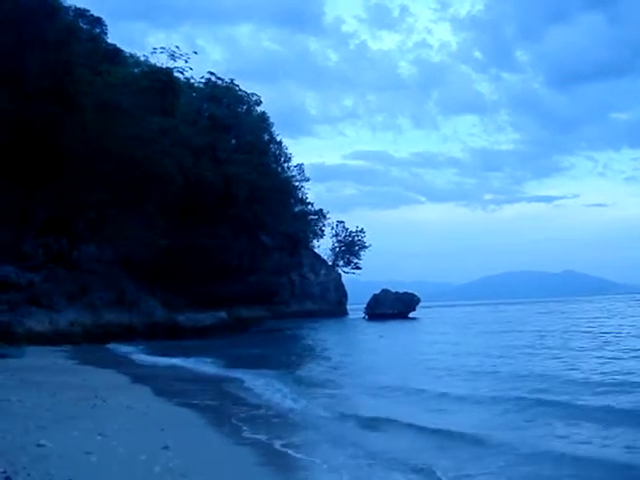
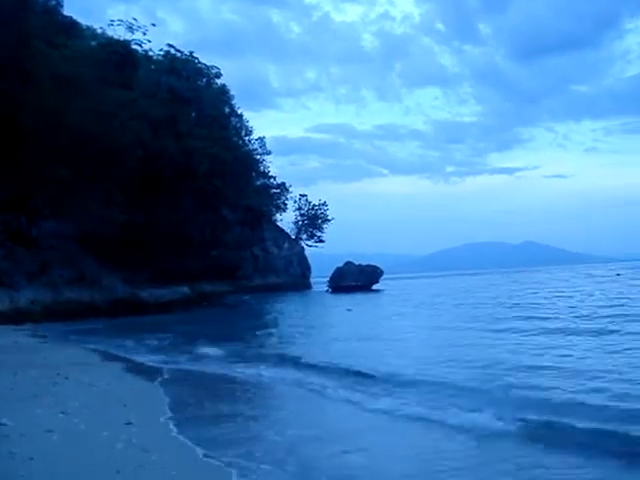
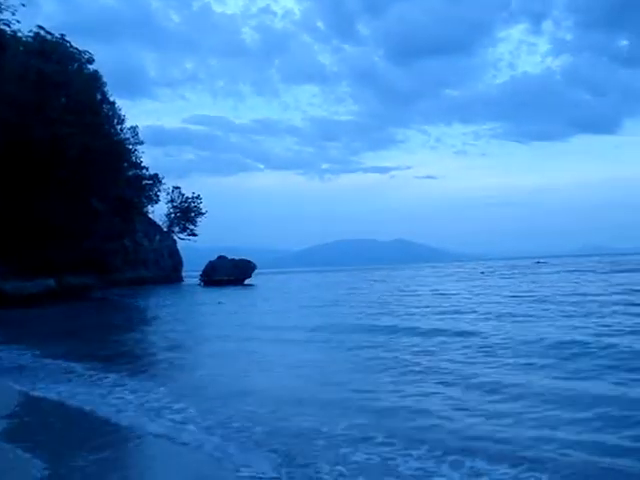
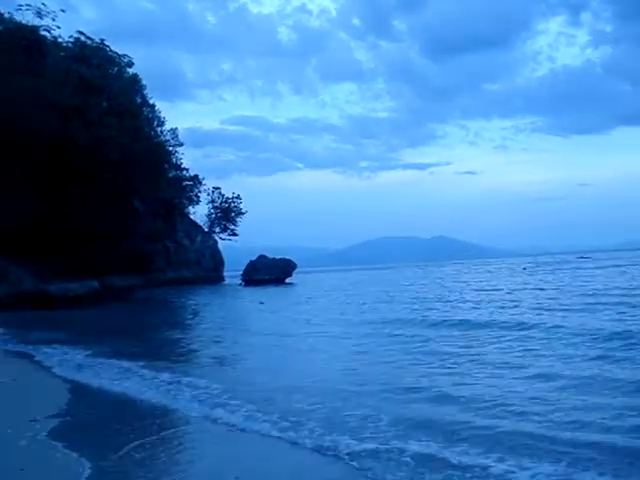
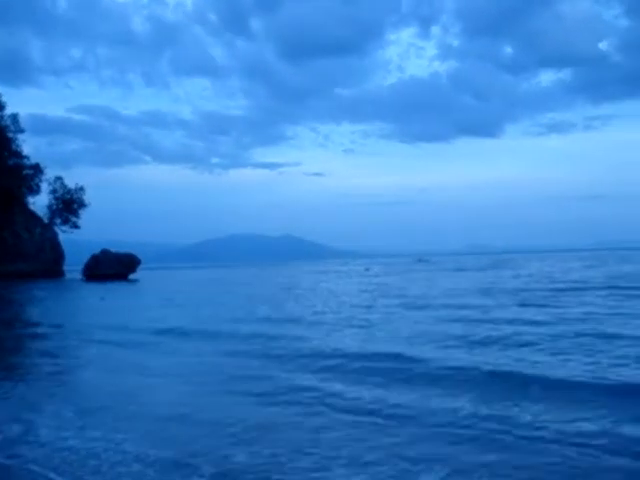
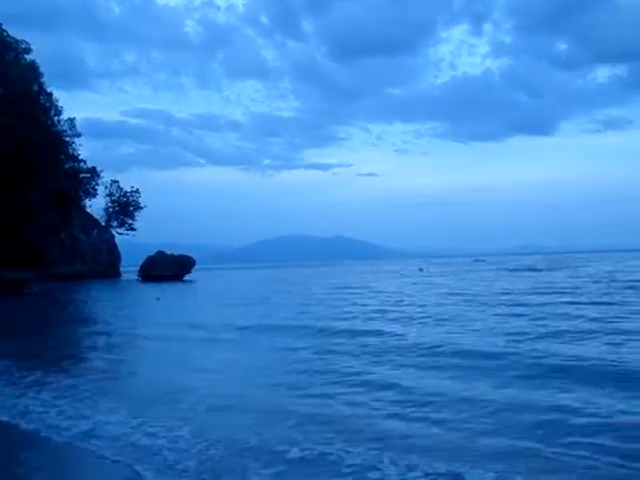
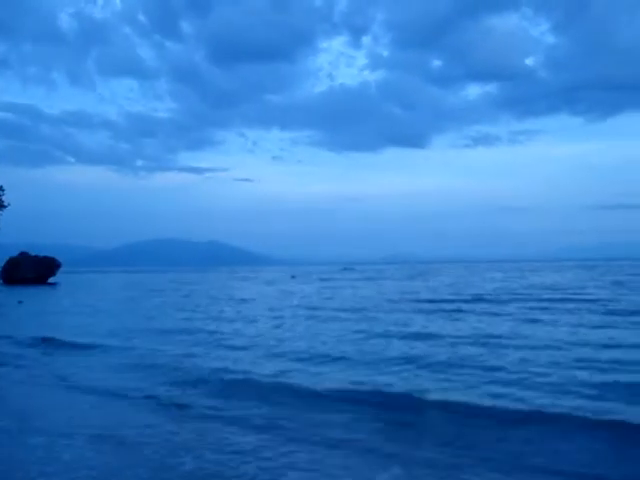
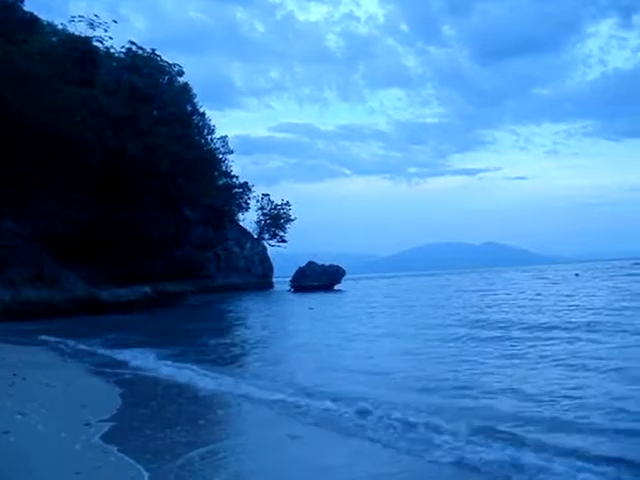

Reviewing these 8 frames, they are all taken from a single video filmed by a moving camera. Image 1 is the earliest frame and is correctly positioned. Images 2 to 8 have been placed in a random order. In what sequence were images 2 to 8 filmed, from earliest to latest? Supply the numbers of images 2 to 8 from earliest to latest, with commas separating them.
2, 8, 4, 3, 6, 5, 7
